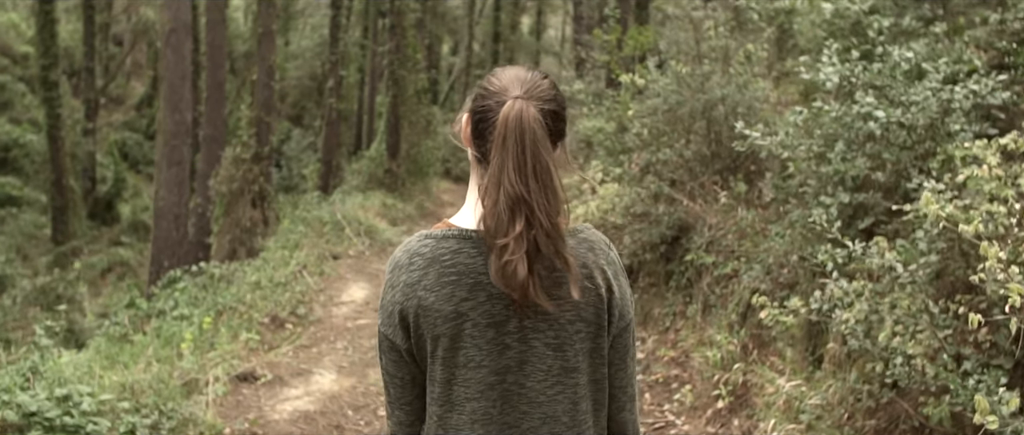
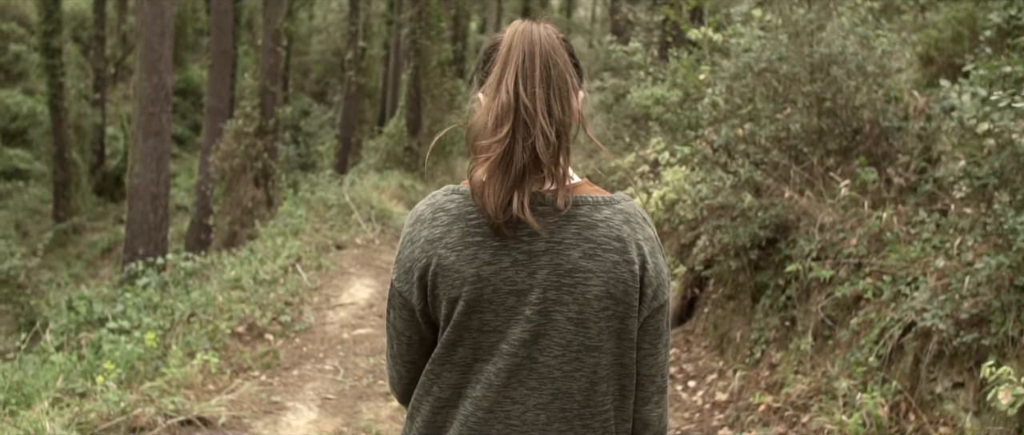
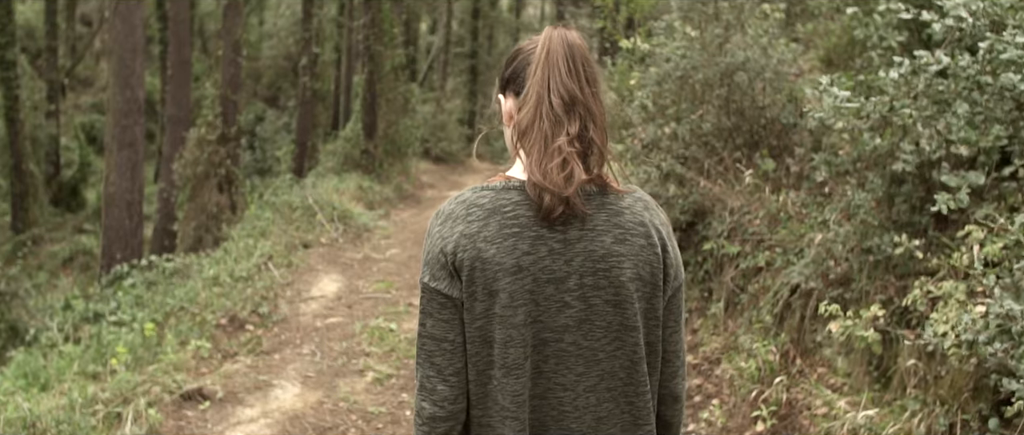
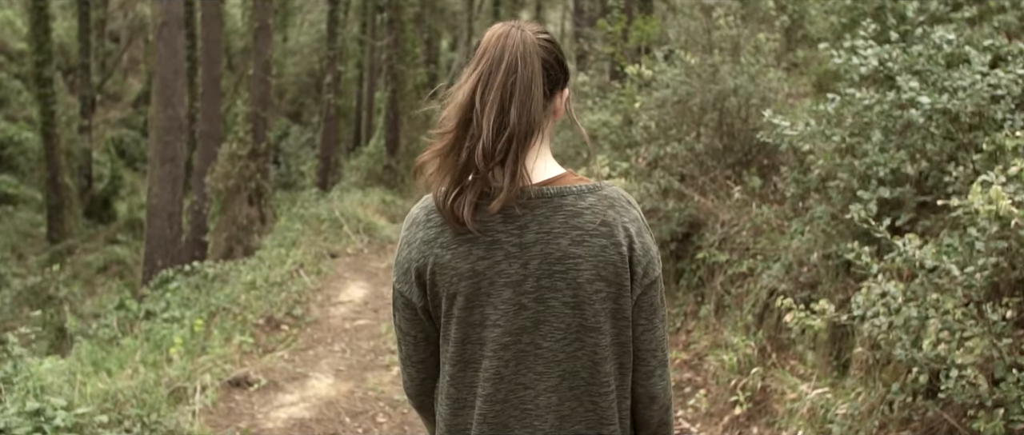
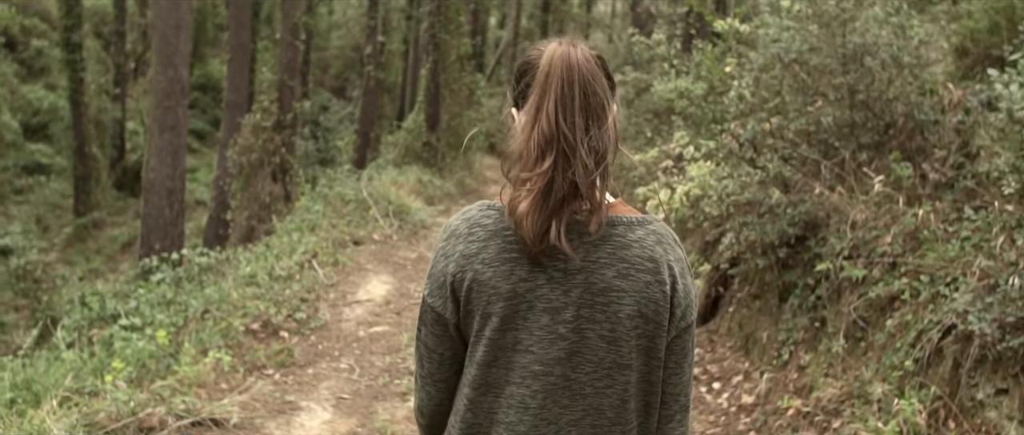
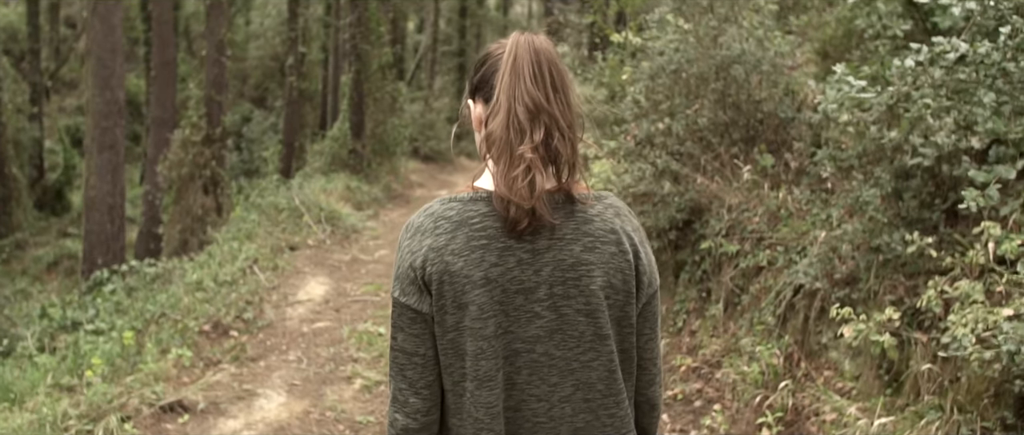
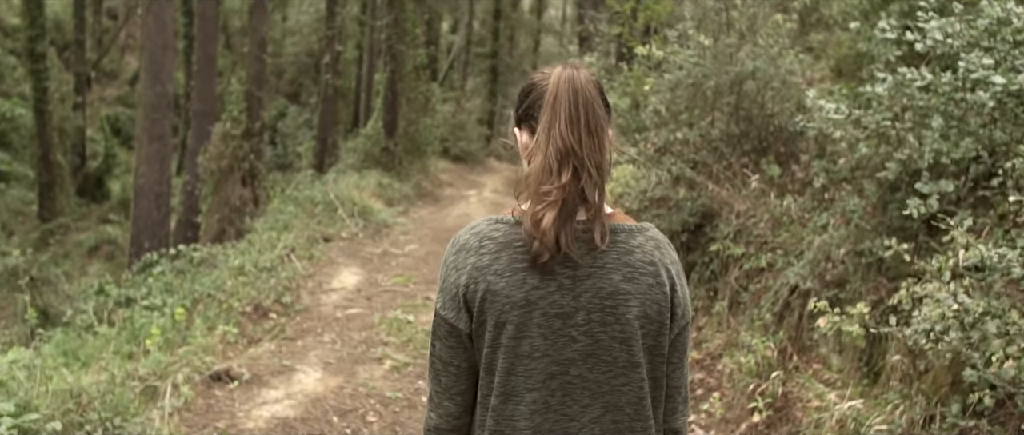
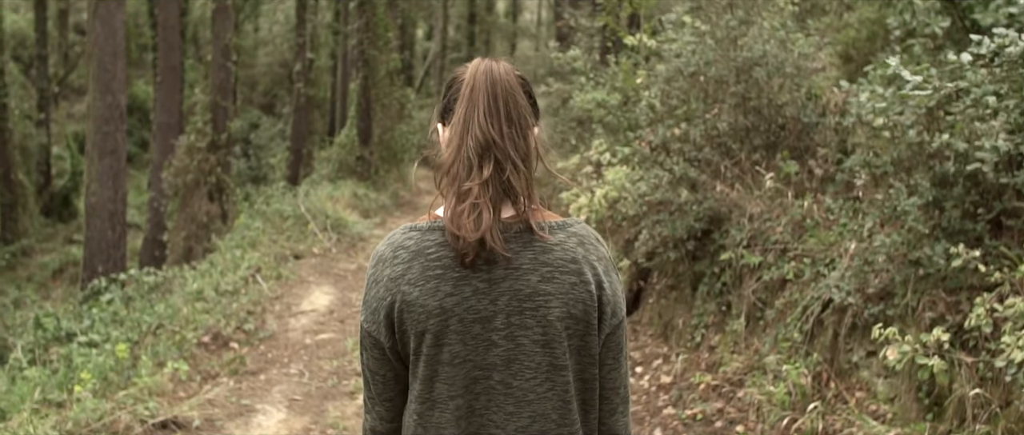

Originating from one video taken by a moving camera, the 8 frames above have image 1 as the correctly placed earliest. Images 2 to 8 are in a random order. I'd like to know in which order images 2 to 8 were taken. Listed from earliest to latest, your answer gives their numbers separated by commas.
4, 7, 3, 6, 8, 2, 5
